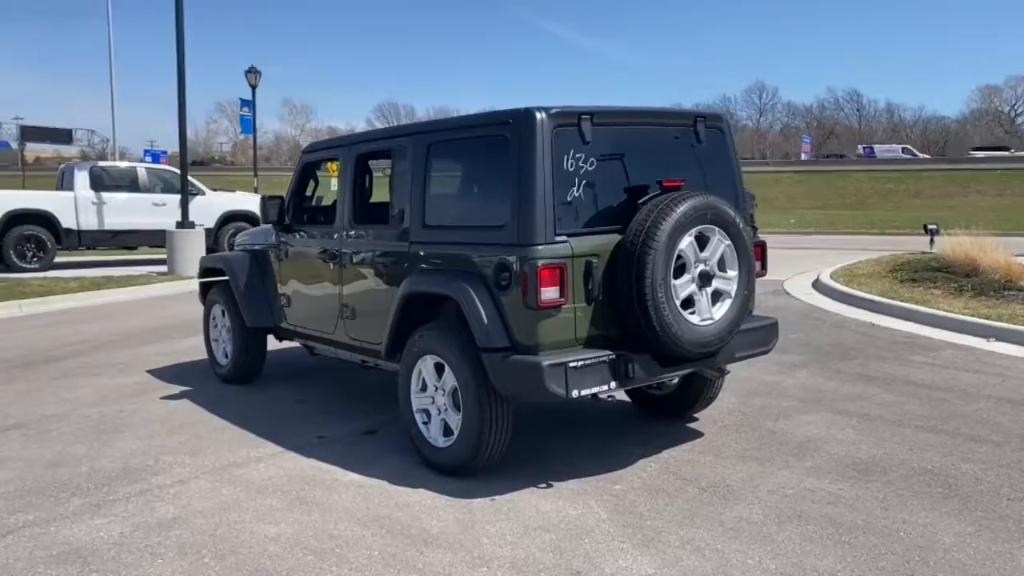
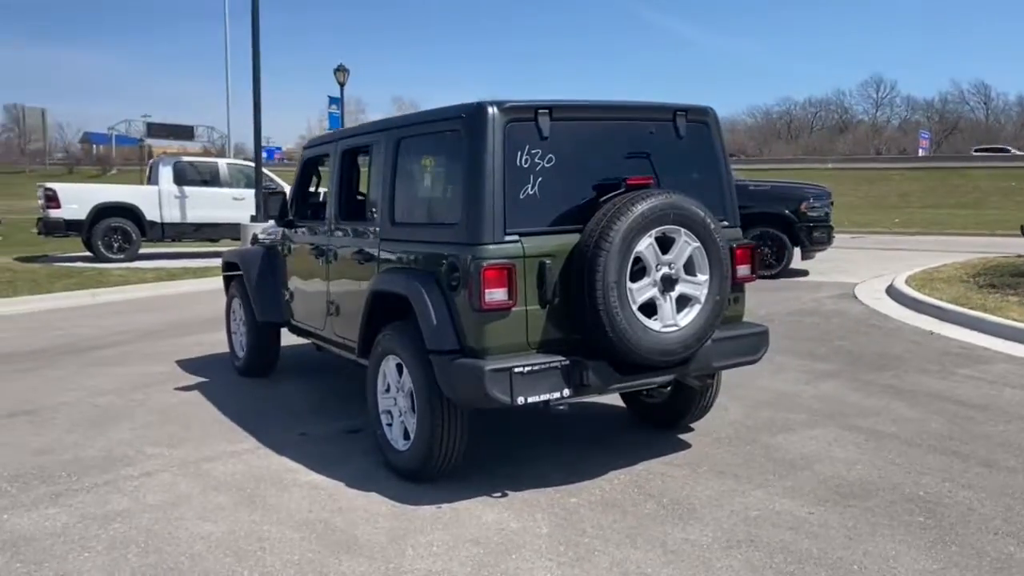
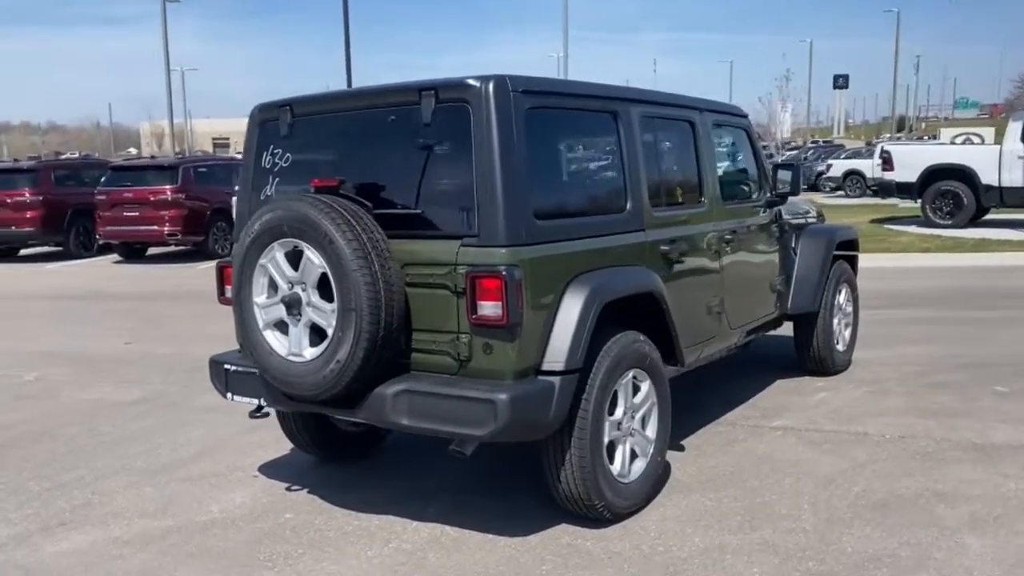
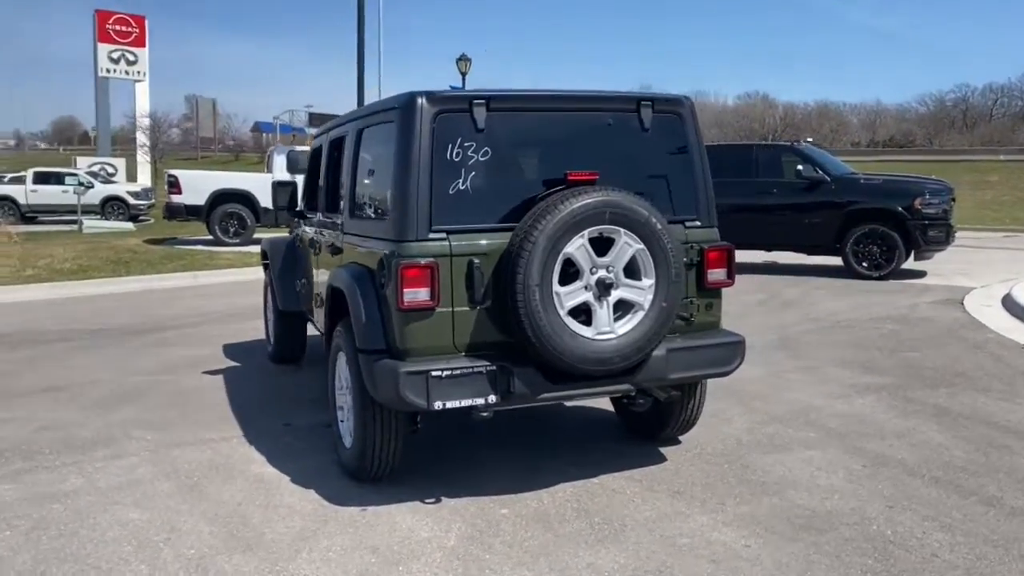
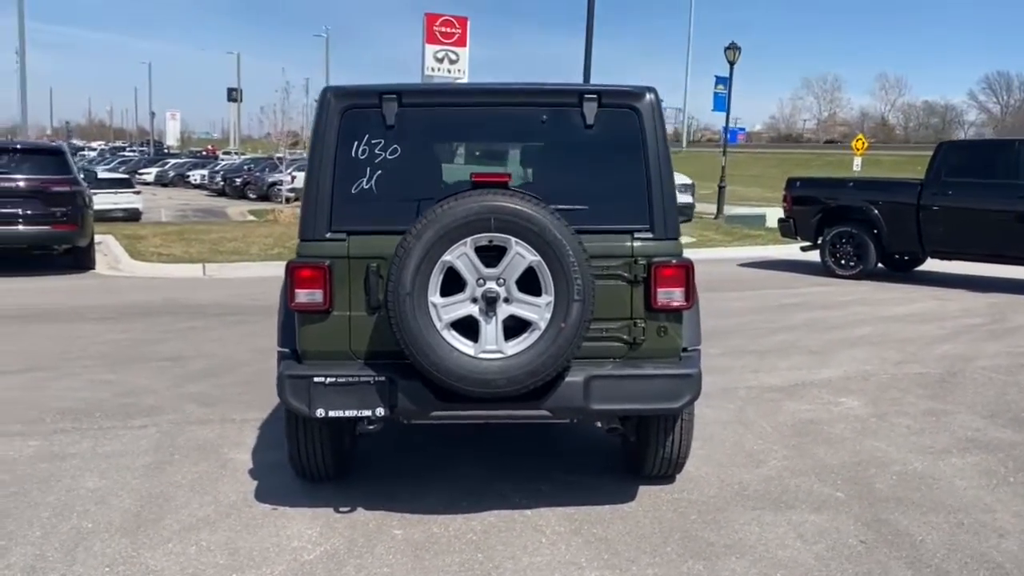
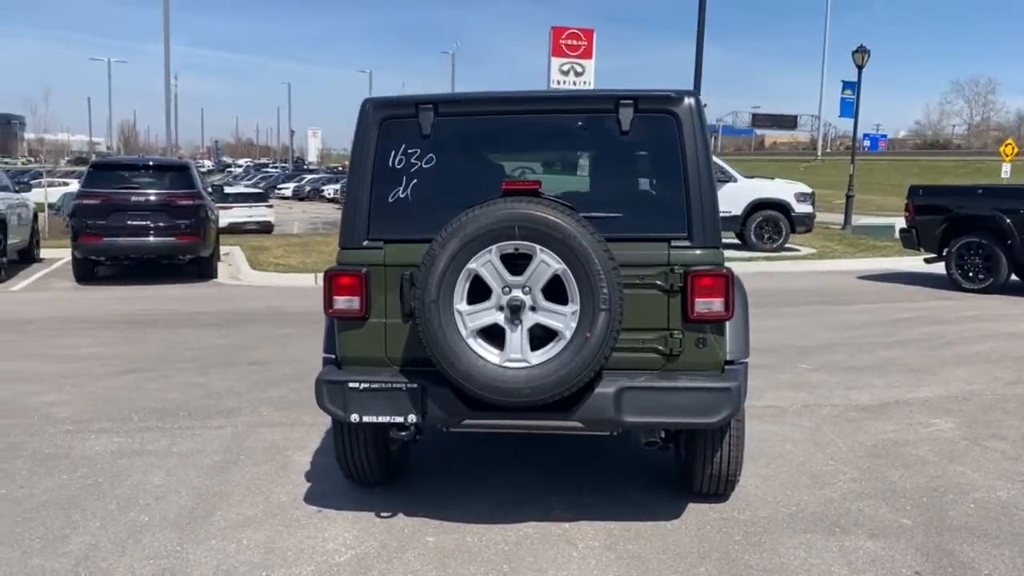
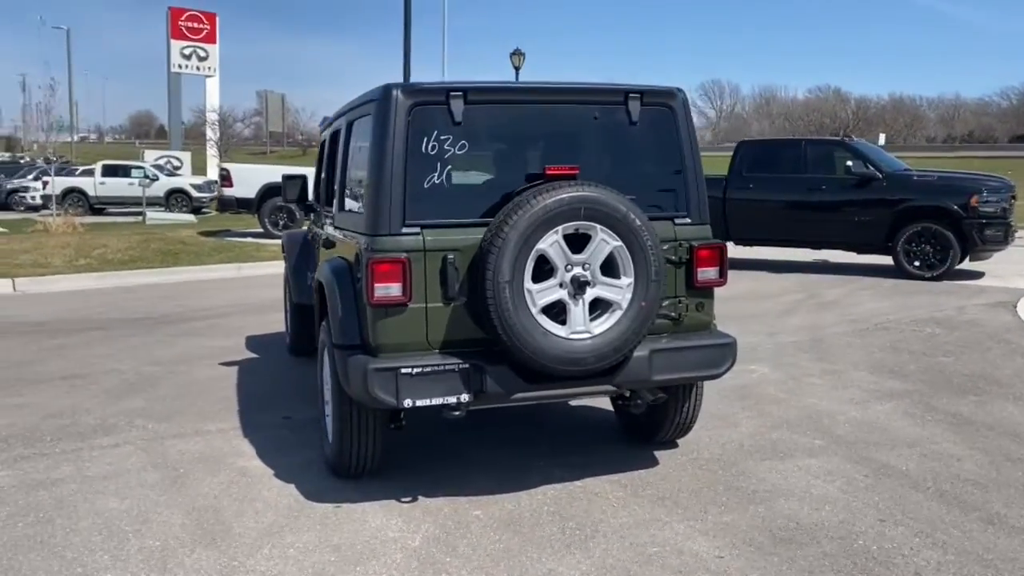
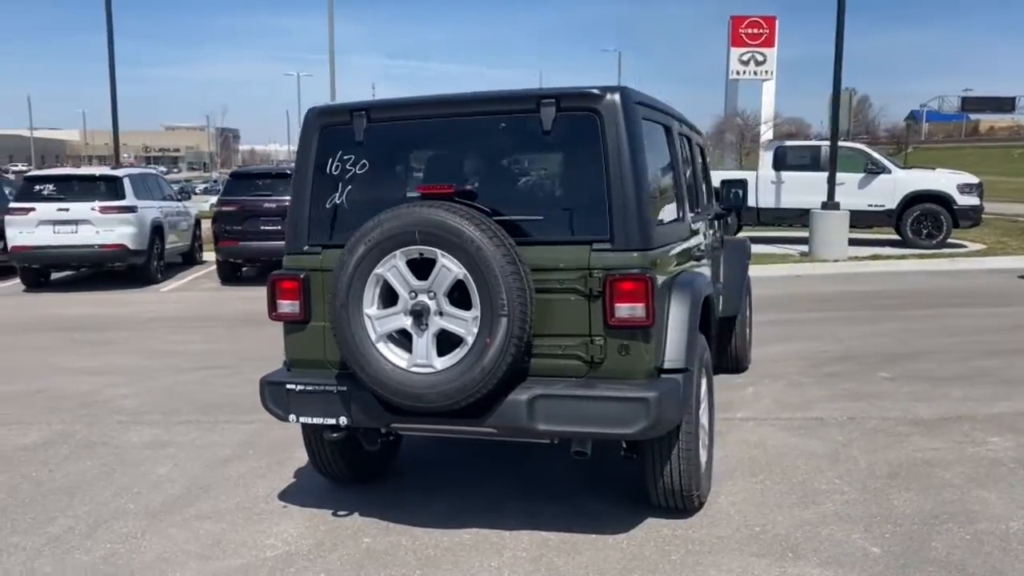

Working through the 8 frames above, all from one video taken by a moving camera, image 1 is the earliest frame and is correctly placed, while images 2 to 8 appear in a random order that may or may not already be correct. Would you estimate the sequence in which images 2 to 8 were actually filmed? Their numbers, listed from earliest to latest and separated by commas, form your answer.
2, 4, 7, 5, 6, 8, 3
